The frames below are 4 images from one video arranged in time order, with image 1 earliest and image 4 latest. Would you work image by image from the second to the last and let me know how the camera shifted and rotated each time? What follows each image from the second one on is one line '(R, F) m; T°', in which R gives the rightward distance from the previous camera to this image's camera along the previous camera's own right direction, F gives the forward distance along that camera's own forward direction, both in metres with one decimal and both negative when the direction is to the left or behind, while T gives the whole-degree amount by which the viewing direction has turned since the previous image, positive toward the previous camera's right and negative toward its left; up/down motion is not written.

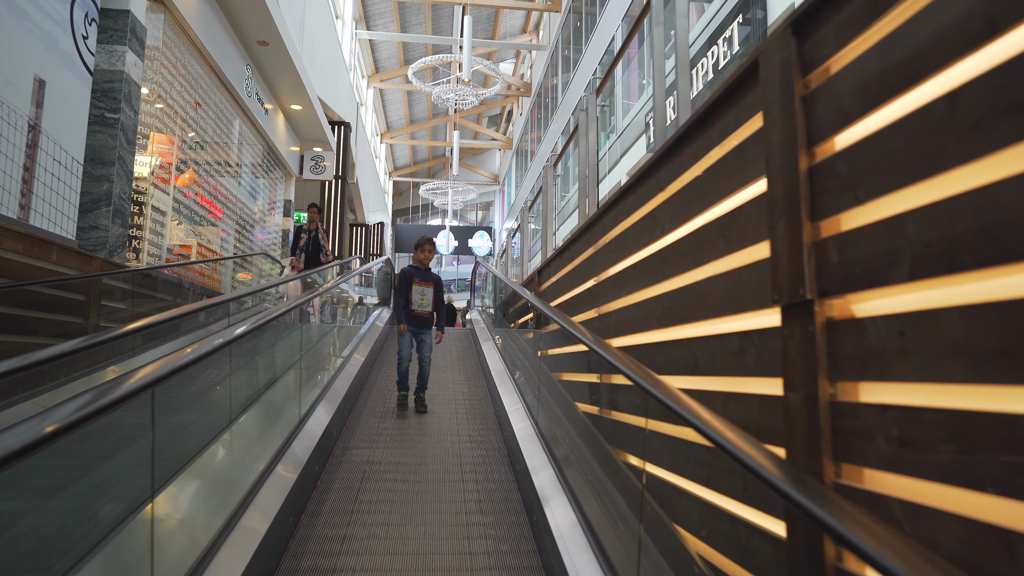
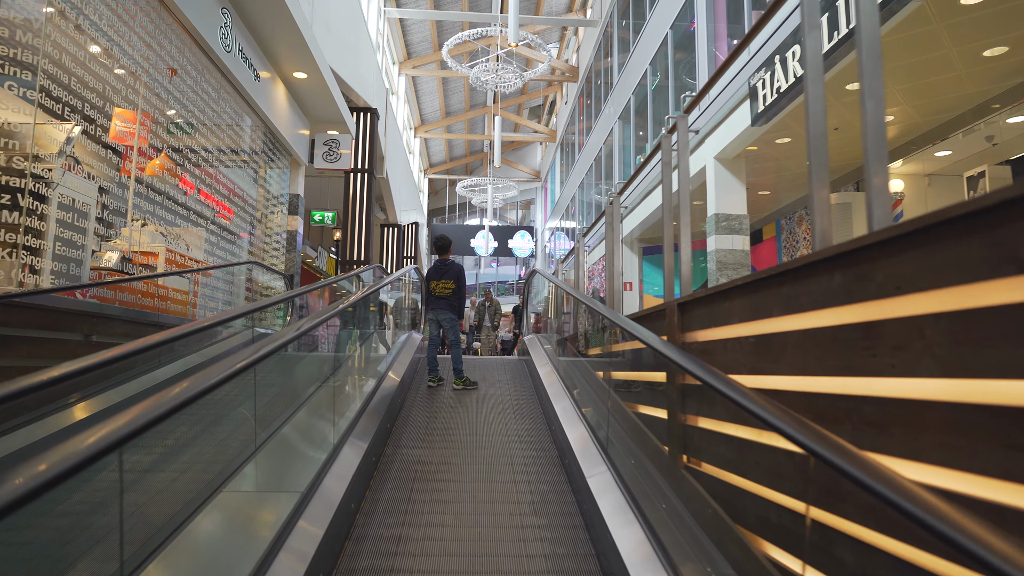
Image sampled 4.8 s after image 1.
(-0.2, +1.8) m; -3°
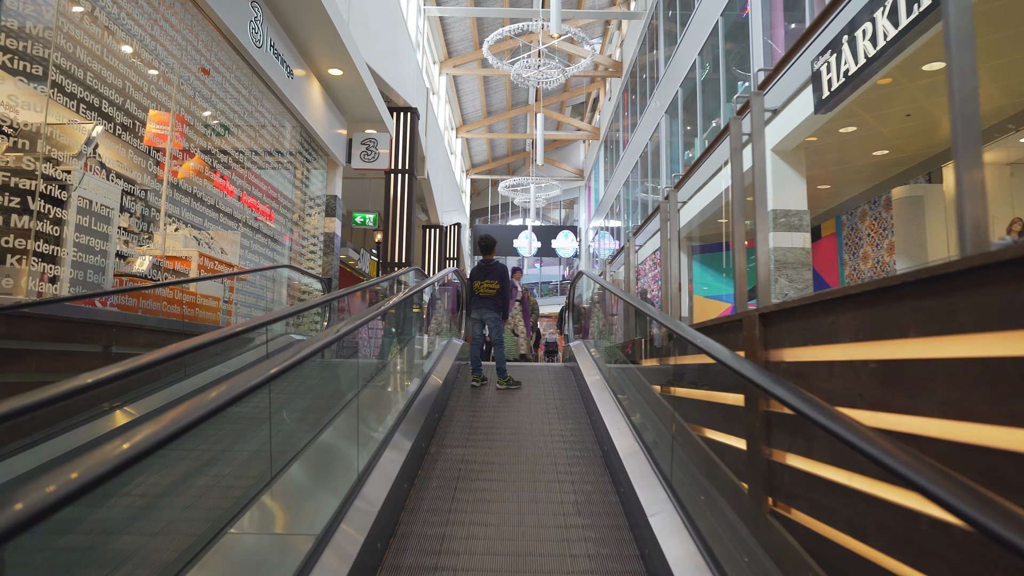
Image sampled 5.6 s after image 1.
(0.0, +0.3) m; -4°
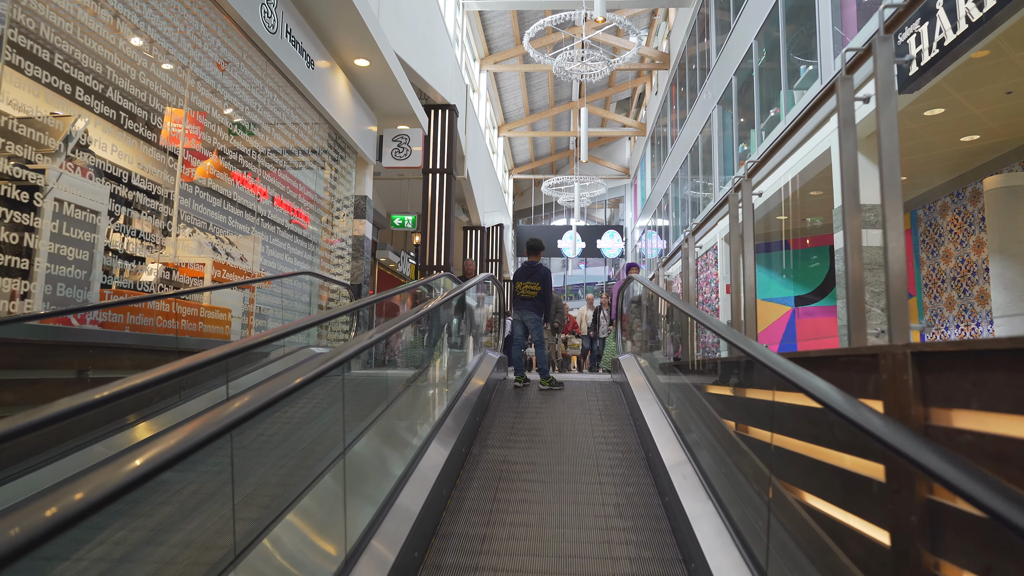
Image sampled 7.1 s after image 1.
(0.0, +0.5) m; -4°
